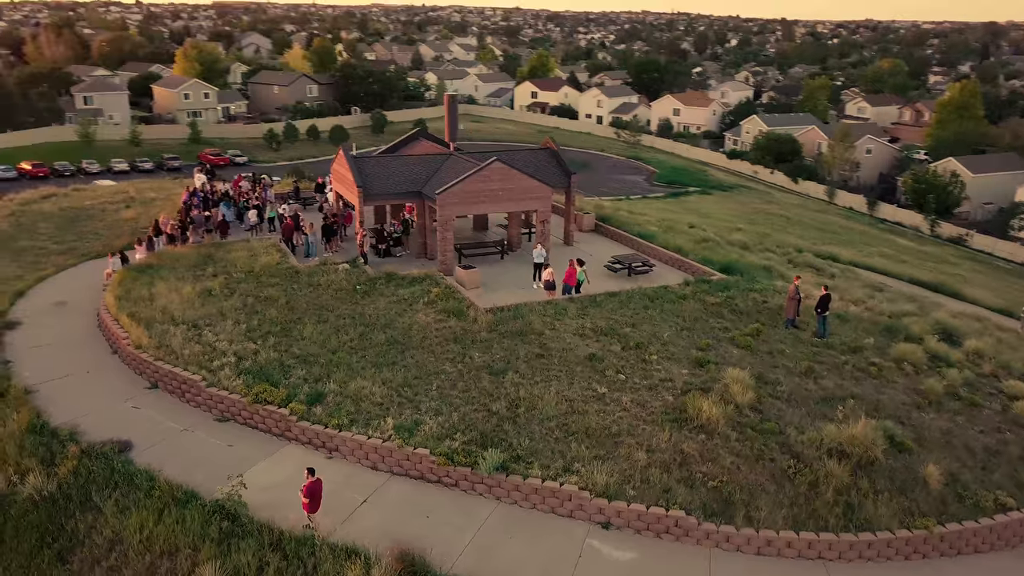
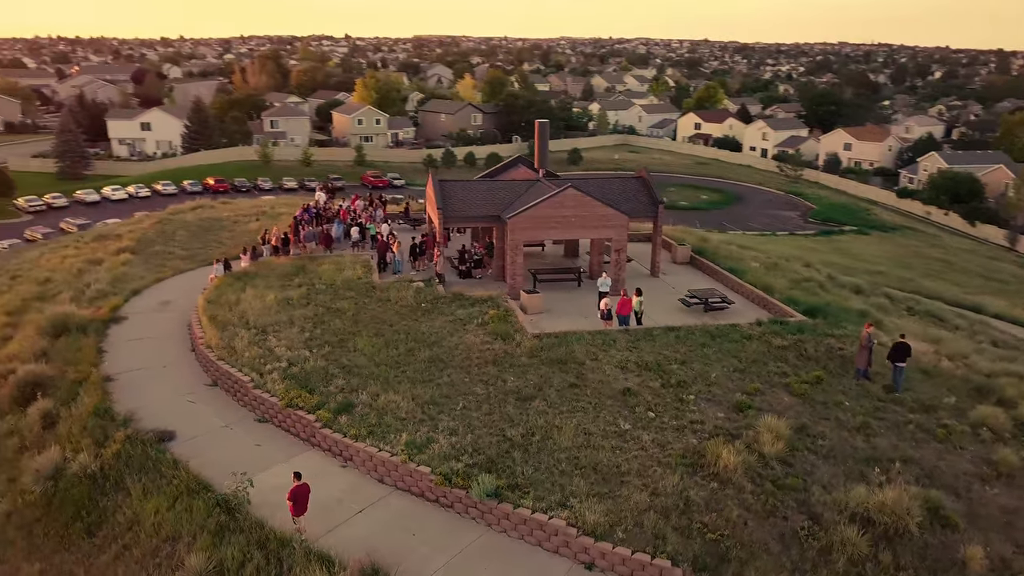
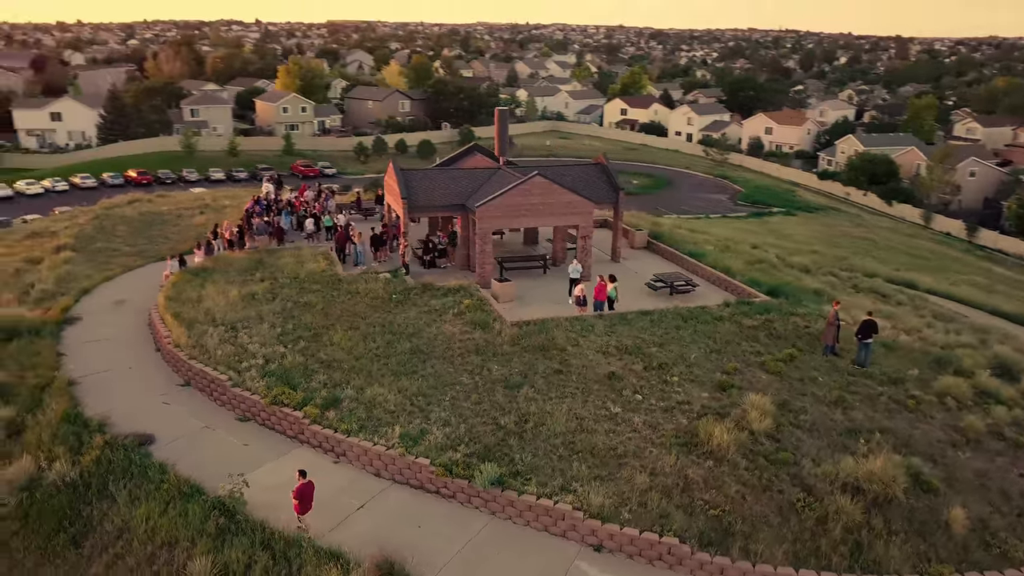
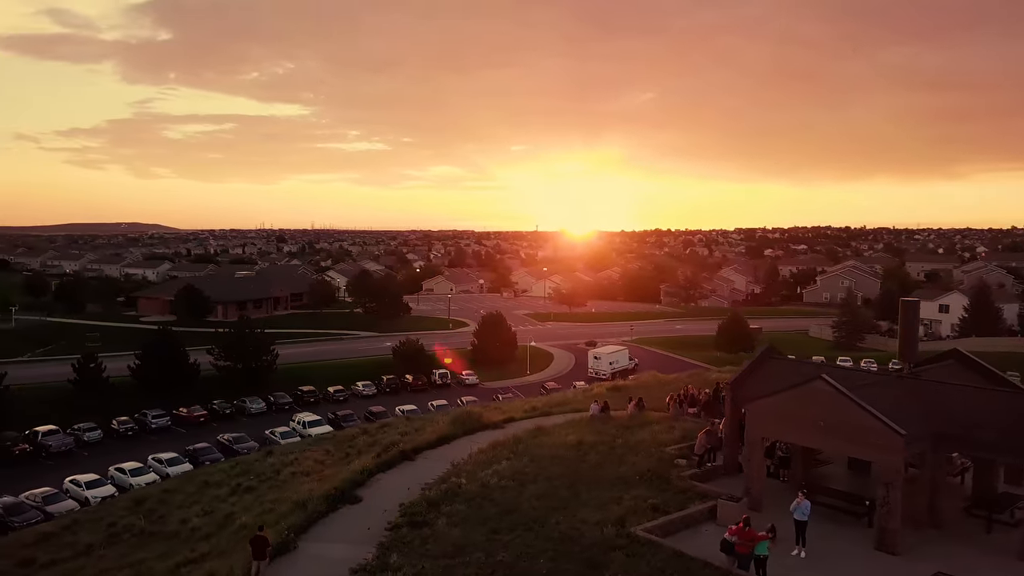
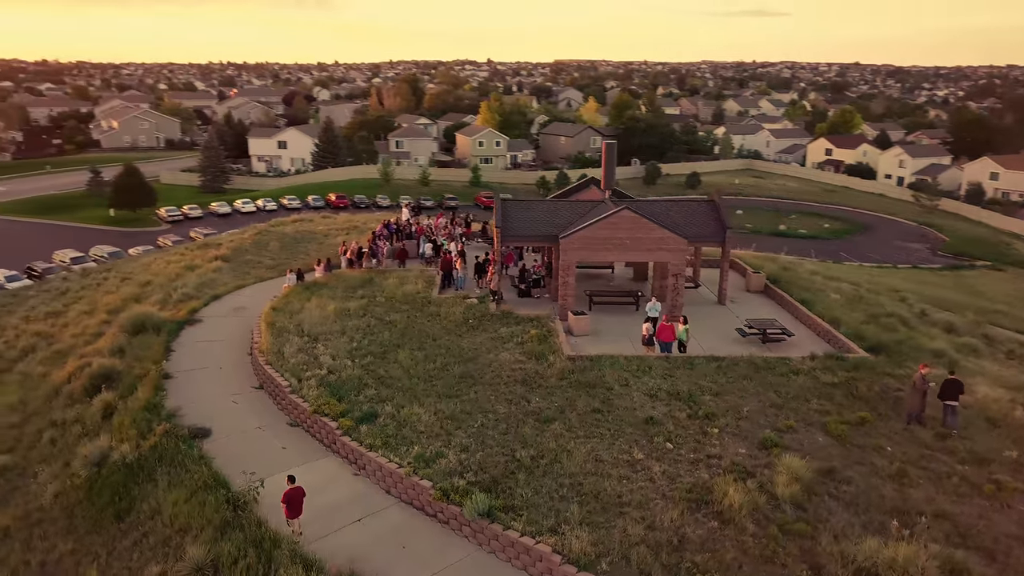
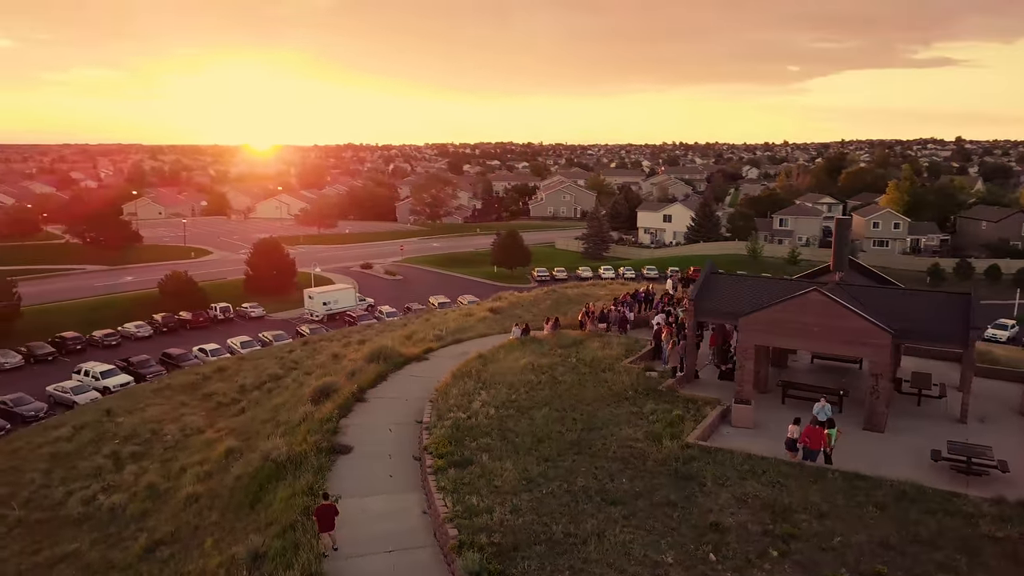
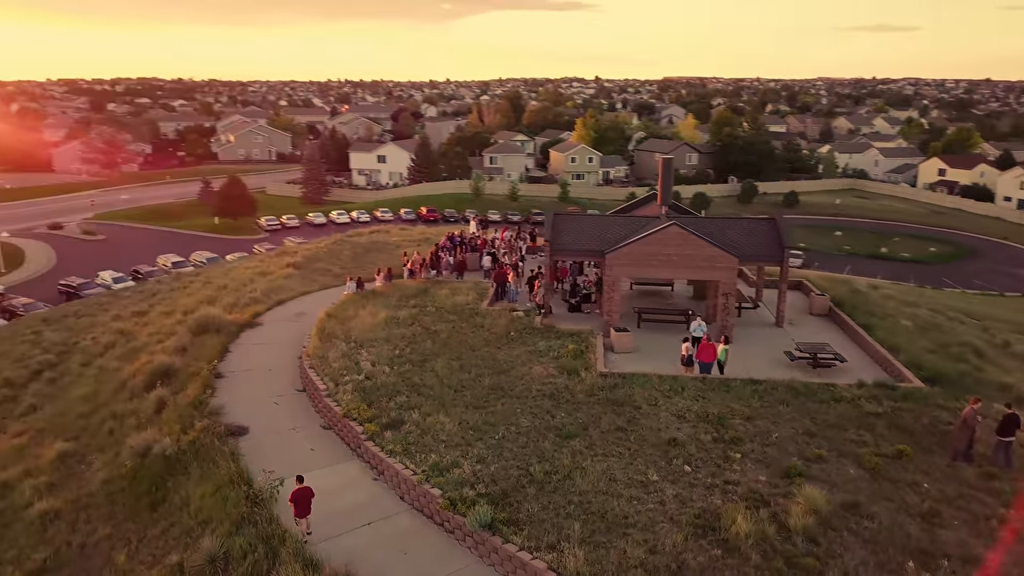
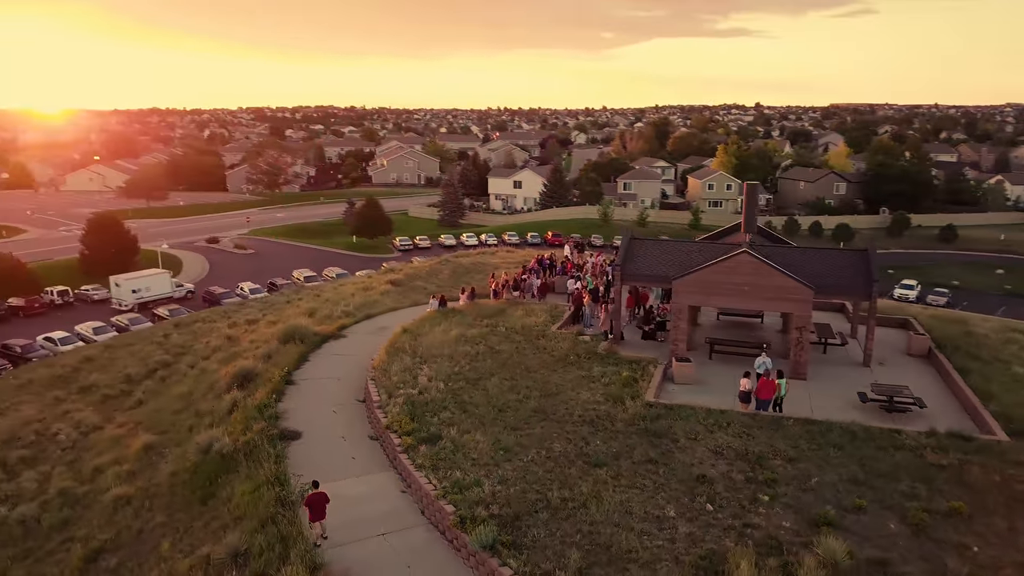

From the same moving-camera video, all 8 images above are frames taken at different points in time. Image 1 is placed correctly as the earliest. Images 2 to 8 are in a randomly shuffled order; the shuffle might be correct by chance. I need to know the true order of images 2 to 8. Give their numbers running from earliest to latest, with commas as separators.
3, 2, 5, 7, 8, 6, 4
